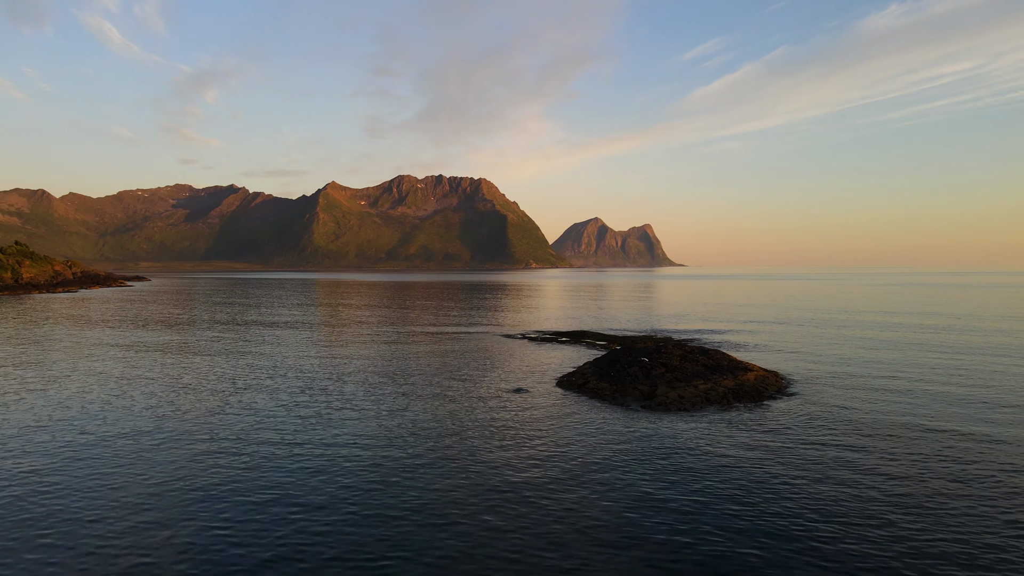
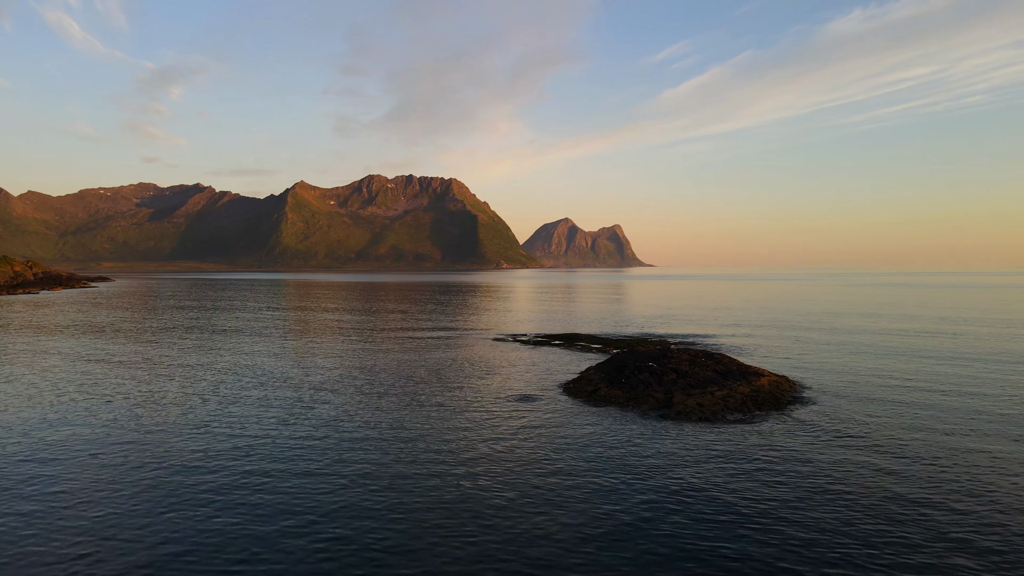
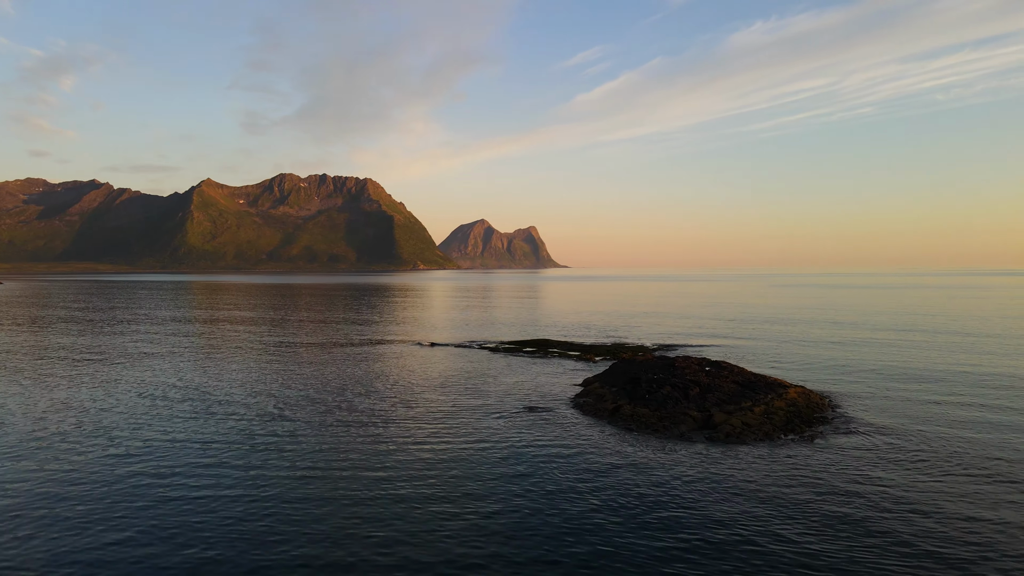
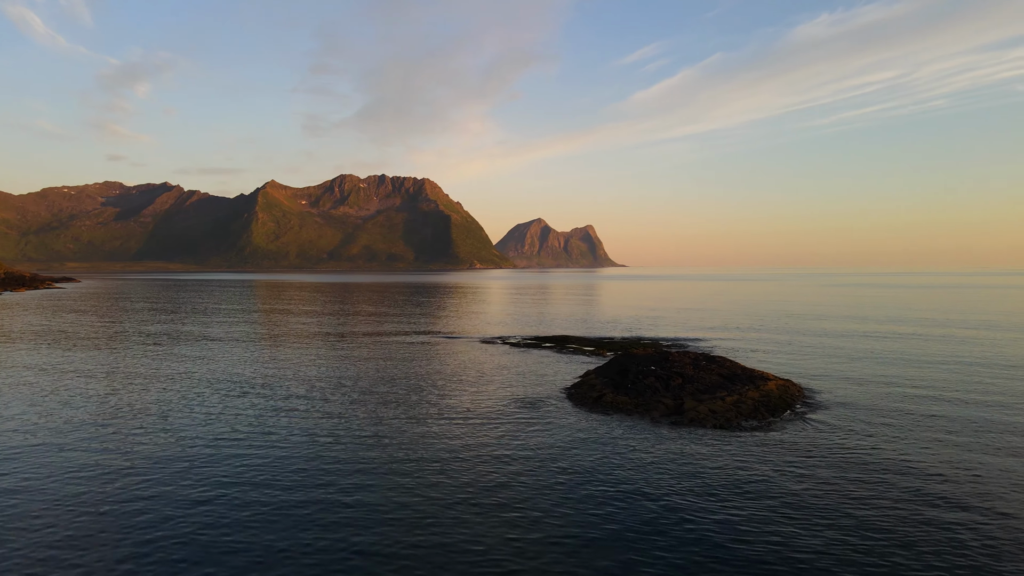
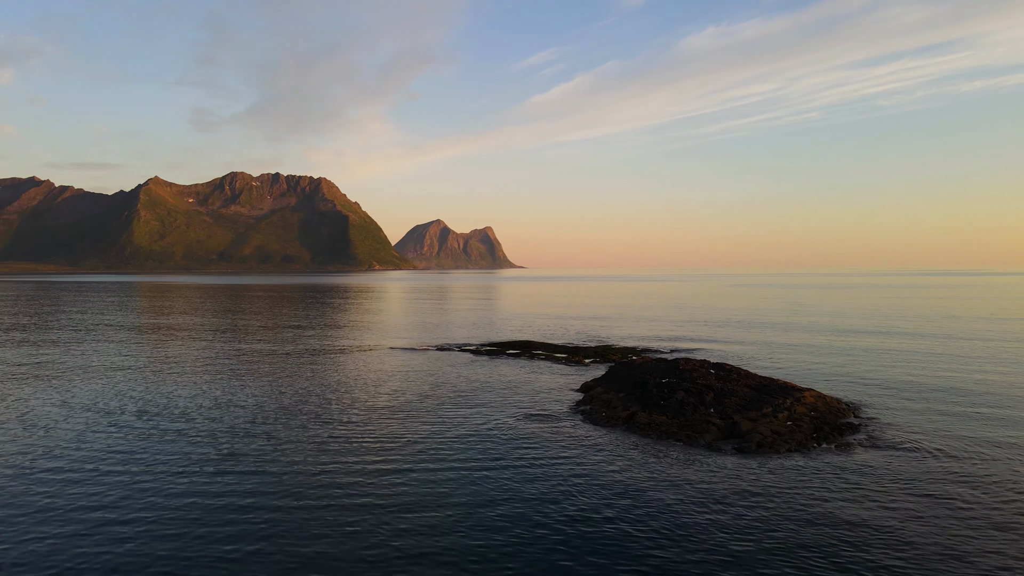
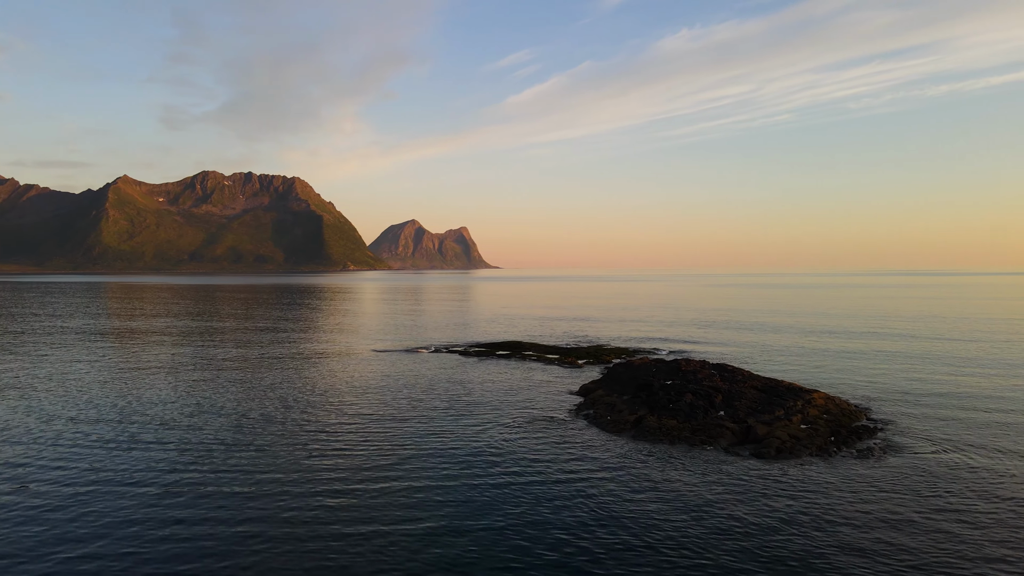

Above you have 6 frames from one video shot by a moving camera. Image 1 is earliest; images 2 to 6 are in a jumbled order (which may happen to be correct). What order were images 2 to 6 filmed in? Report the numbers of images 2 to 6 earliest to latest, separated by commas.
2, 4, 3, 5, 6
